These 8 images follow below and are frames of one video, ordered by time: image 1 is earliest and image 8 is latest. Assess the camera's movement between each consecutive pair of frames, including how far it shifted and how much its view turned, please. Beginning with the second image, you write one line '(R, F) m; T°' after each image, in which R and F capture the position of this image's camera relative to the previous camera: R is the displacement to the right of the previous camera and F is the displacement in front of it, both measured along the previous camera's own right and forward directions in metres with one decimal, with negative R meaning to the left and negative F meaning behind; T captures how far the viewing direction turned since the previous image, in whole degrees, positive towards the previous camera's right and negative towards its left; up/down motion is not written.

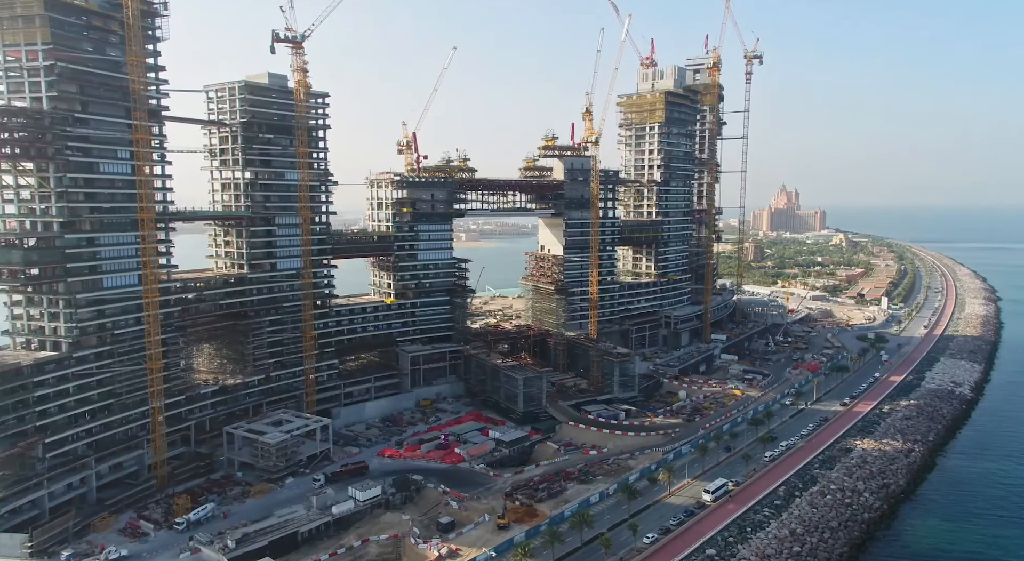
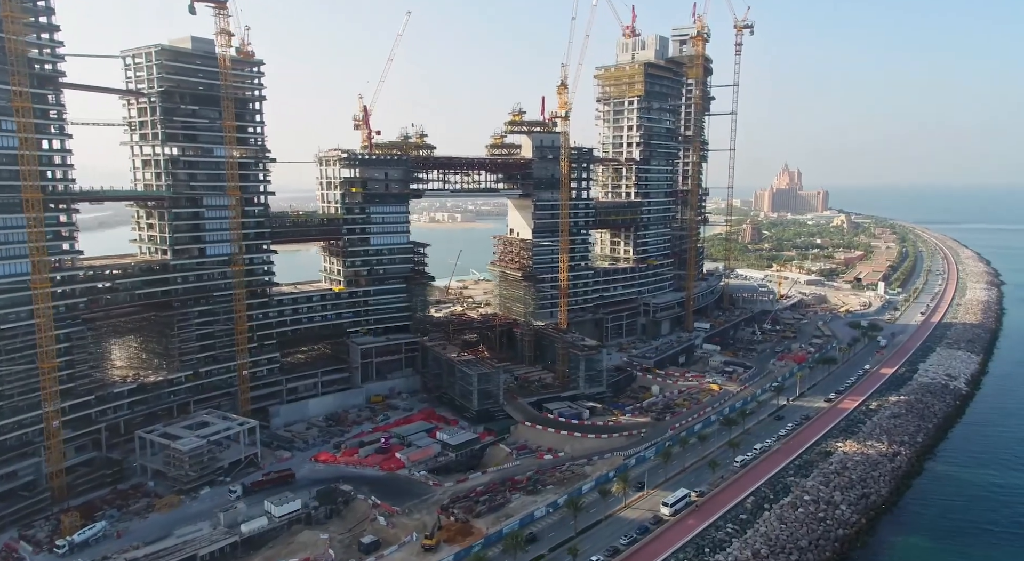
(+6.1, +7.4) m; 0°
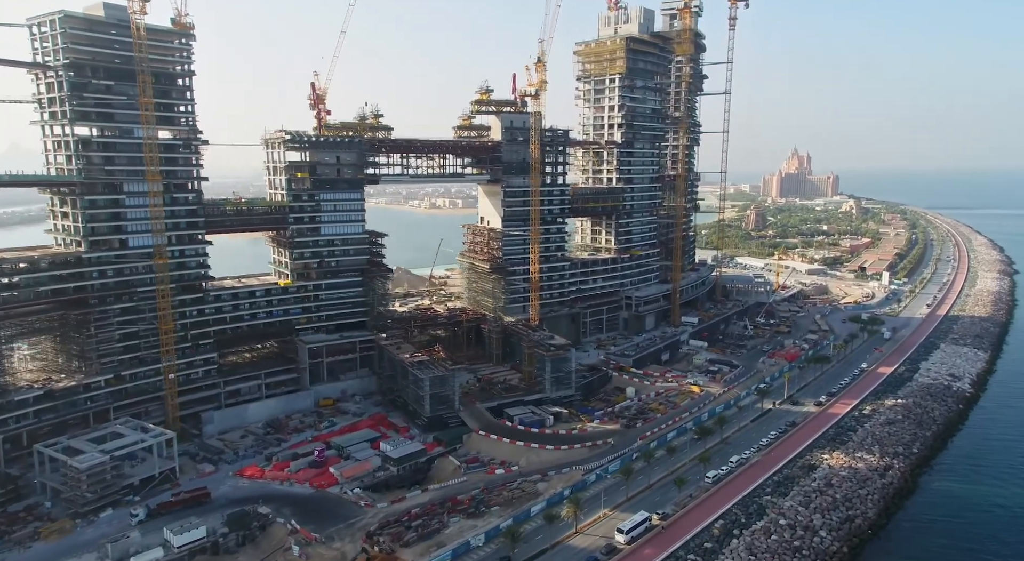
(+6.1, +7.4) m; -1°
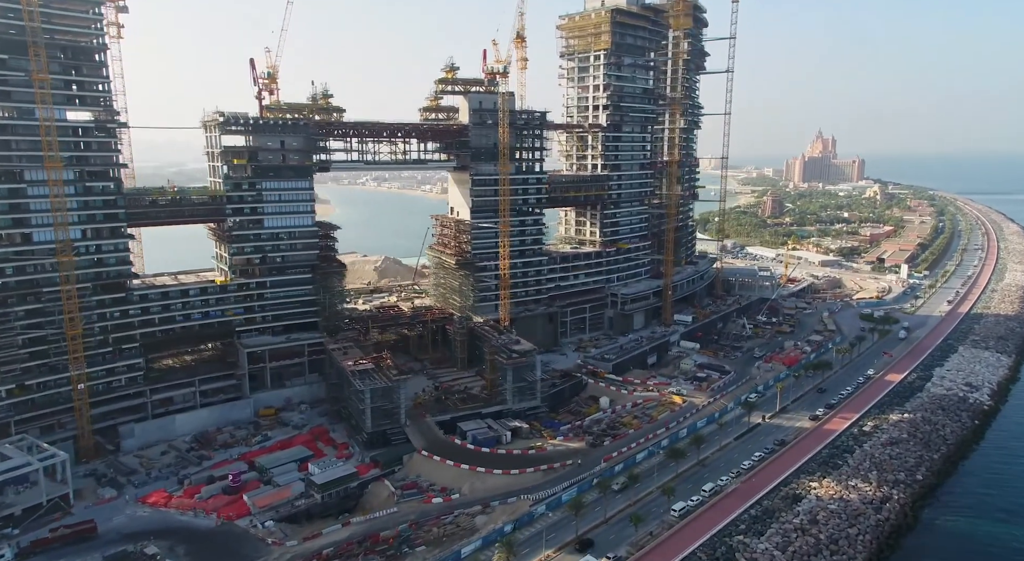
(+7.1, +8.4) m; -2°
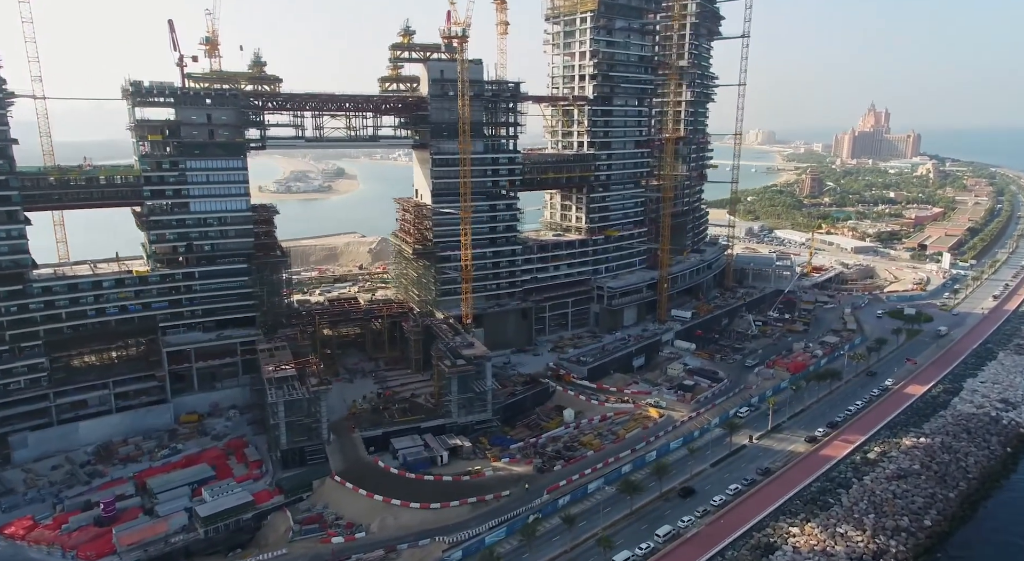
(+9.3, +10.1) m; -3°
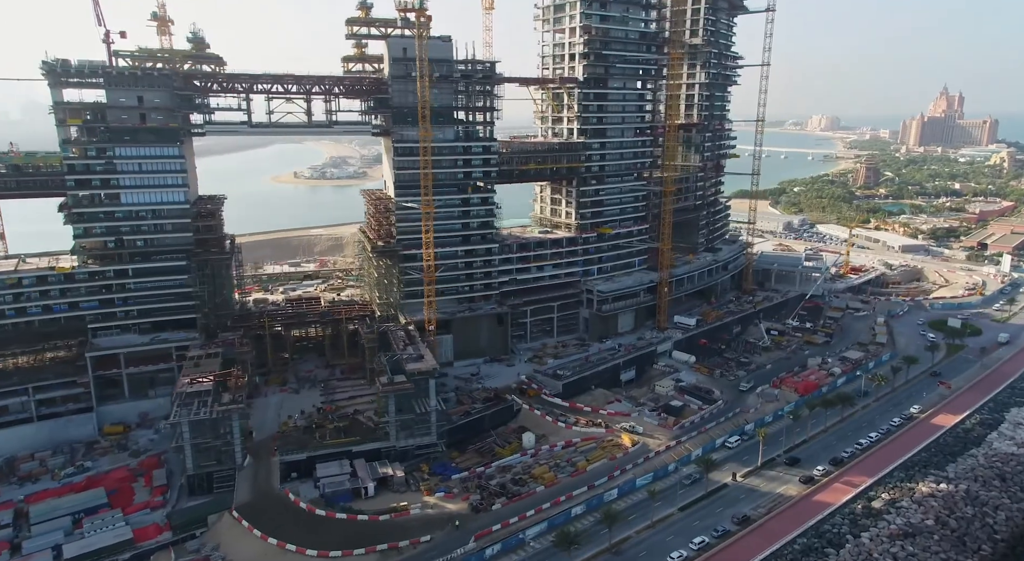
(+9.1, +8.6) m; -4°
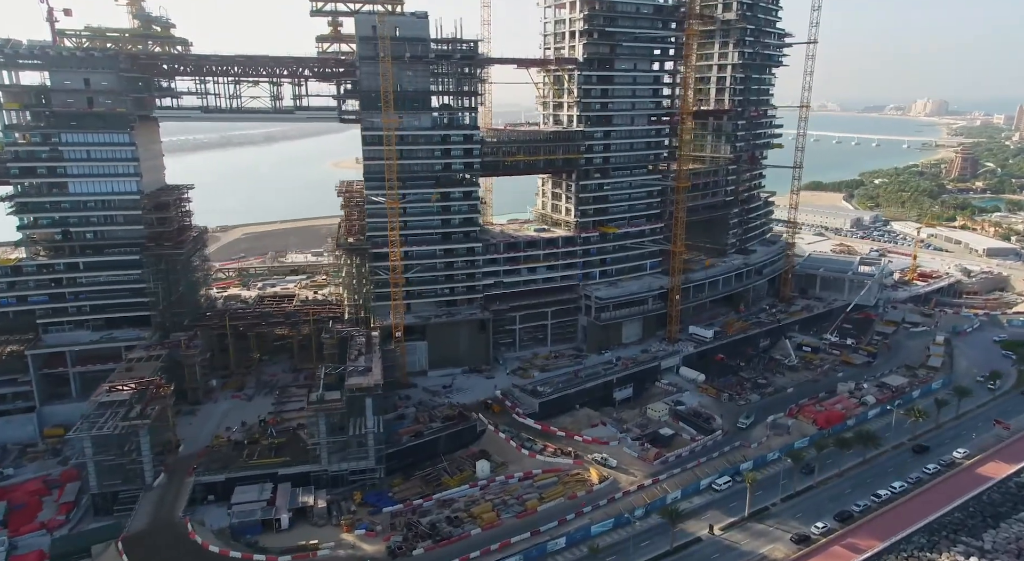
(+10.0, +8.1) m; -6°
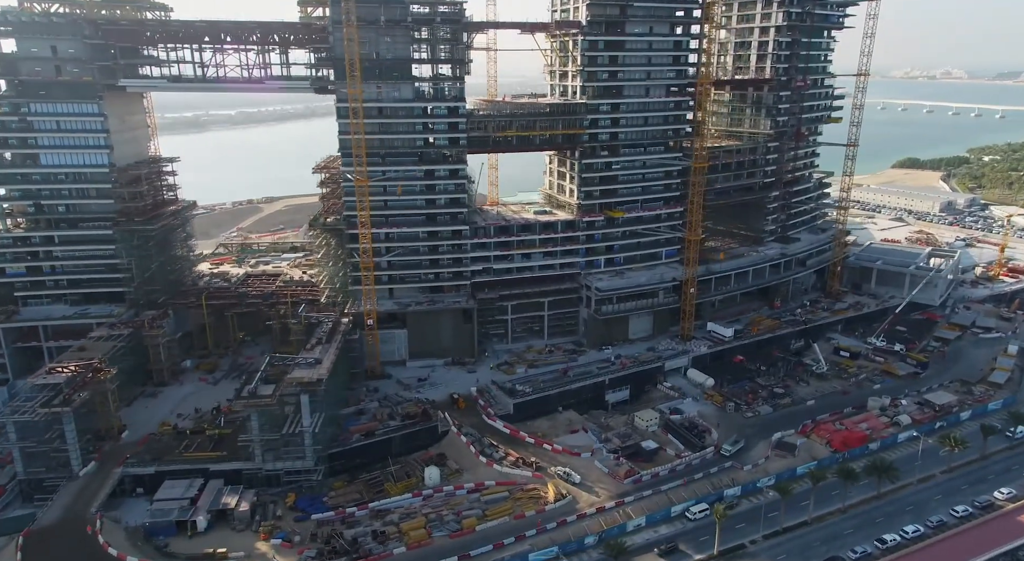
(+9.7, +6.6) m; -7°
